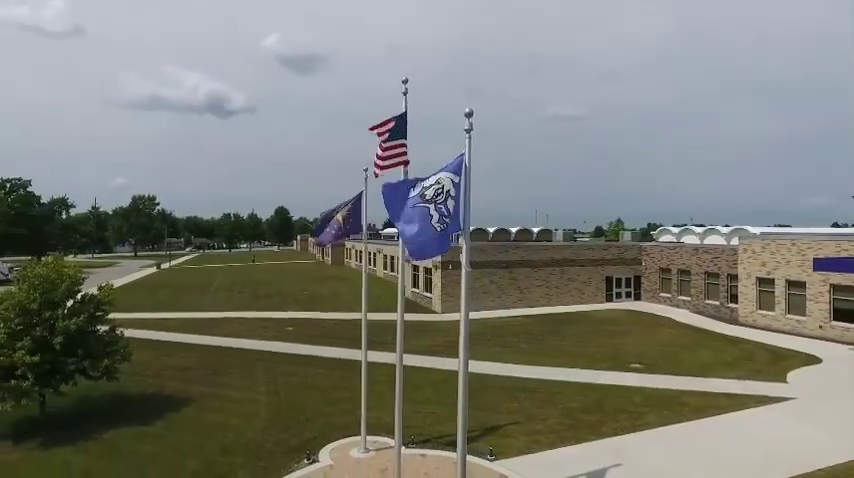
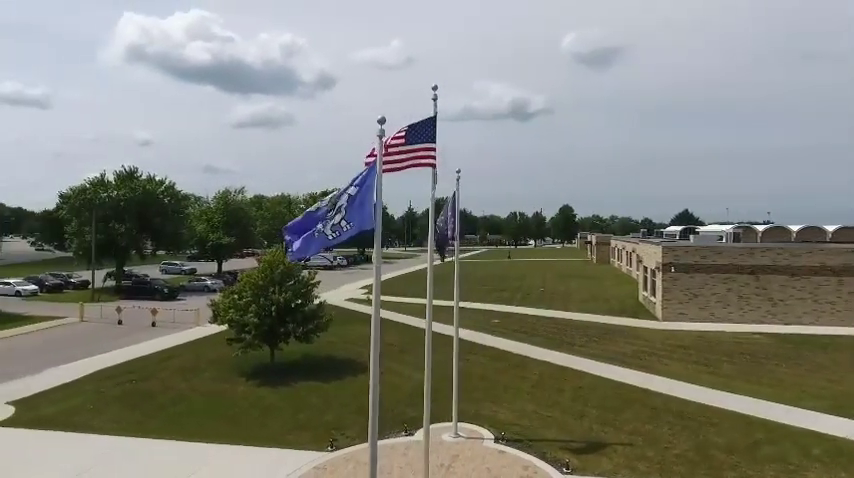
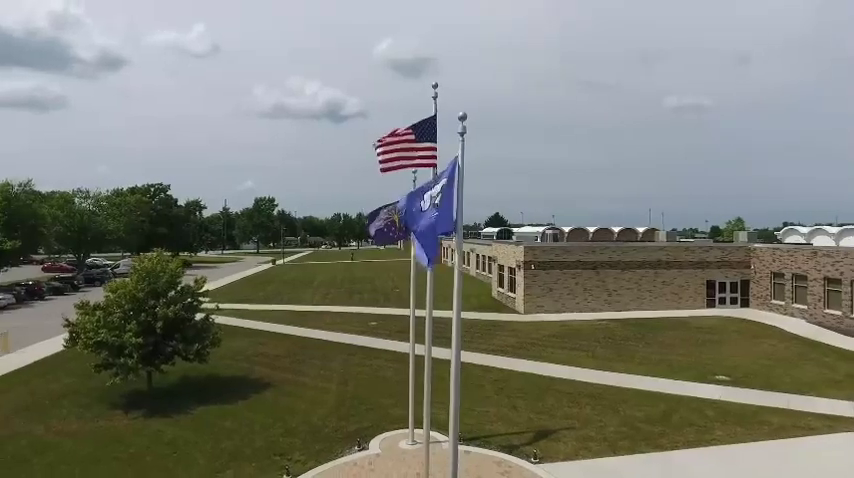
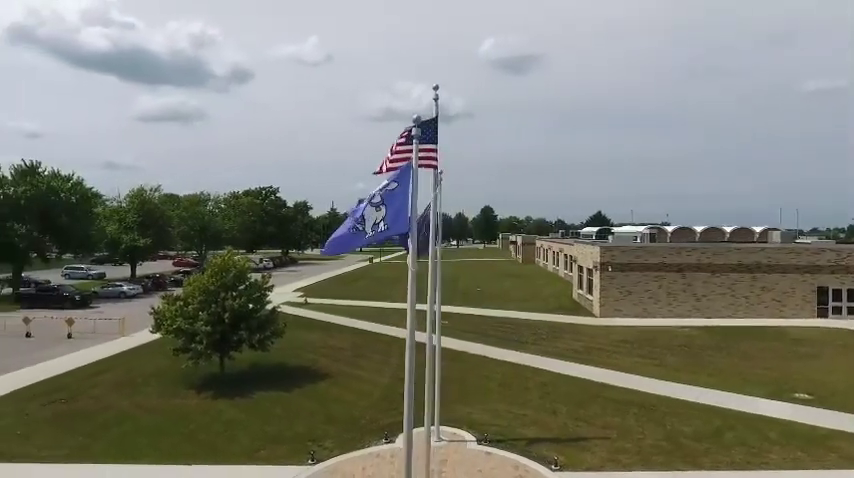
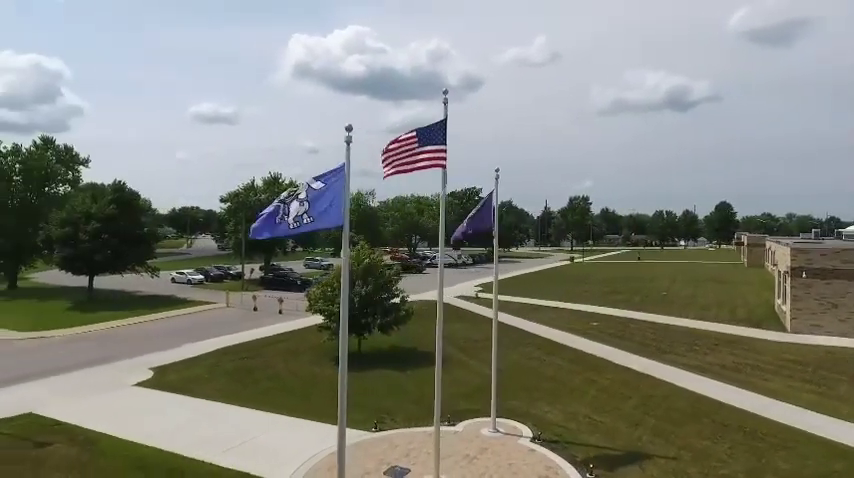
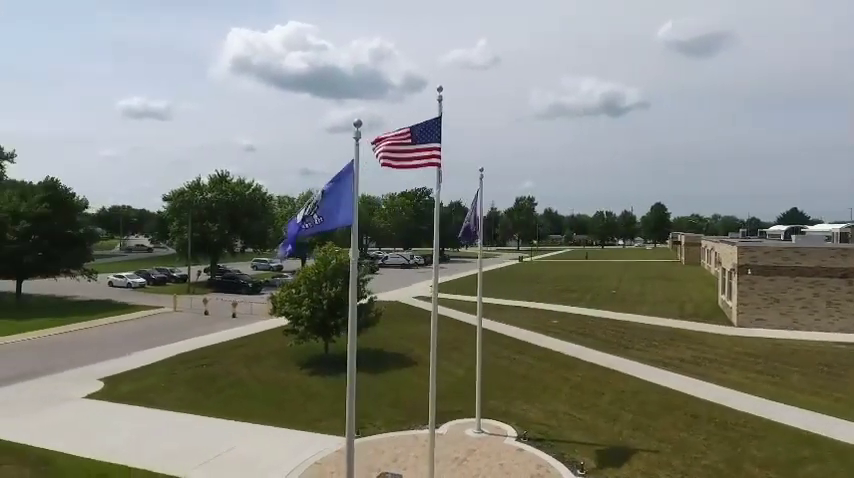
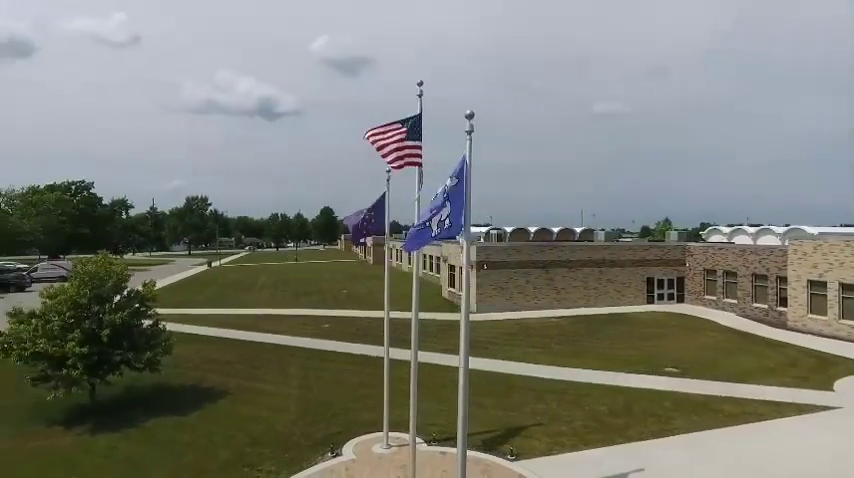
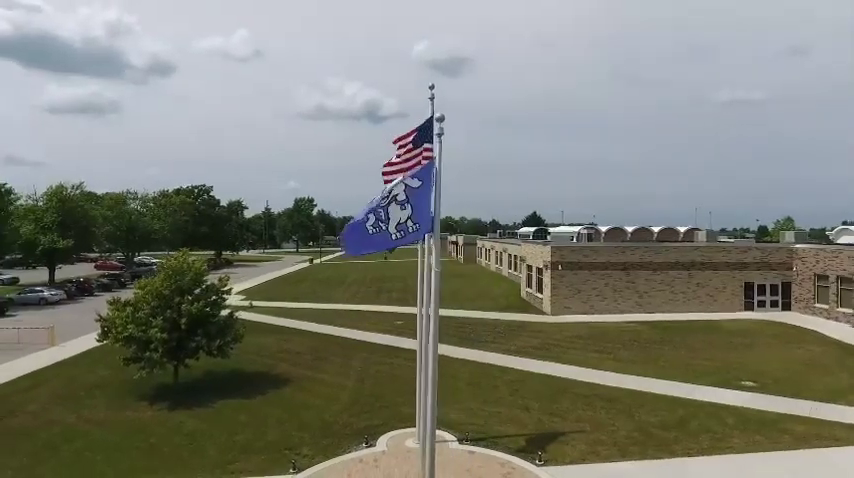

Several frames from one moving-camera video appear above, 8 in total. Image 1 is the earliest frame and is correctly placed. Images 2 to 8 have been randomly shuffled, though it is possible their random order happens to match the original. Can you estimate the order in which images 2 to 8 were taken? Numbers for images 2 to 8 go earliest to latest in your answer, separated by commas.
7, 3, 8, 4, 2, 6, 5
